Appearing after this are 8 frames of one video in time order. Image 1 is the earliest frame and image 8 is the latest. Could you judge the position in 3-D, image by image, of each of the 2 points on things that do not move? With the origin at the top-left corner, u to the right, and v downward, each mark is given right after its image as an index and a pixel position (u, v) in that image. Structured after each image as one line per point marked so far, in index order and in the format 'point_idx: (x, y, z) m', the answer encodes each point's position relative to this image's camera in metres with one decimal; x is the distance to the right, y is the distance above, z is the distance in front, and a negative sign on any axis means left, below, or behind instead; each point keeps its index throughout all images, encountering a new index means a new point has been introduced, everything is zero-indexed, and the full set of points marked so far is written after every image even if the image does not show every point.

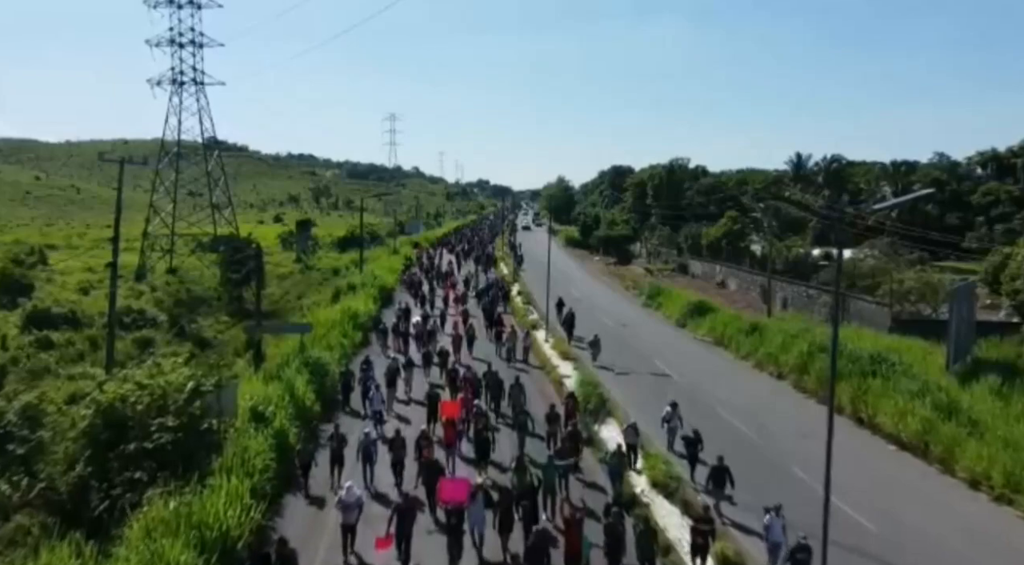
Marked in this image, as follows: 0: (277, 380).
0: (-6.2, -2.5, +18.2) m
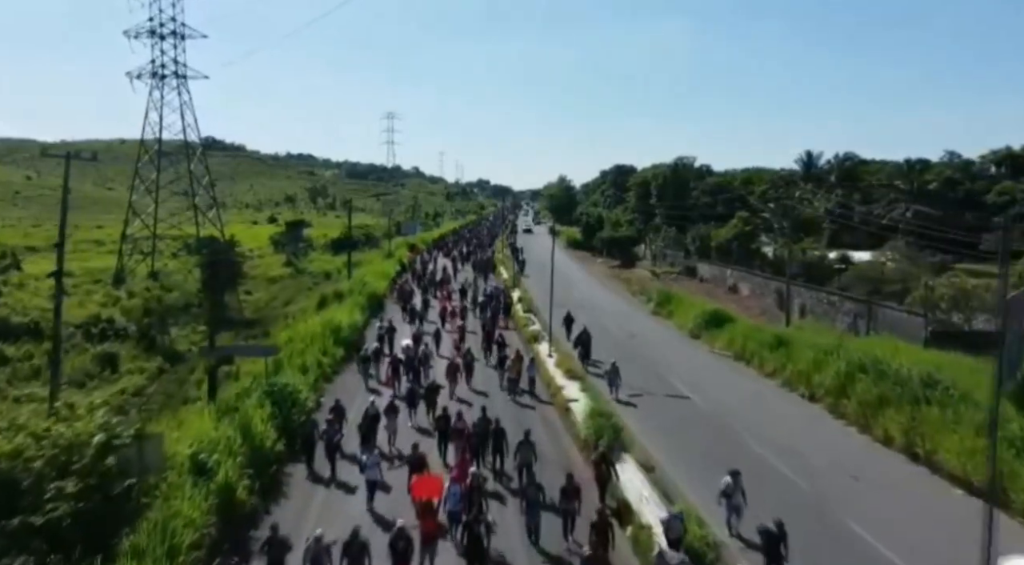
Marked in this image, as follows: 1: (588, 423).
0: (-6.2, -2.9, +15.3) m
1: (+1.9, -3.5, +17.7) m
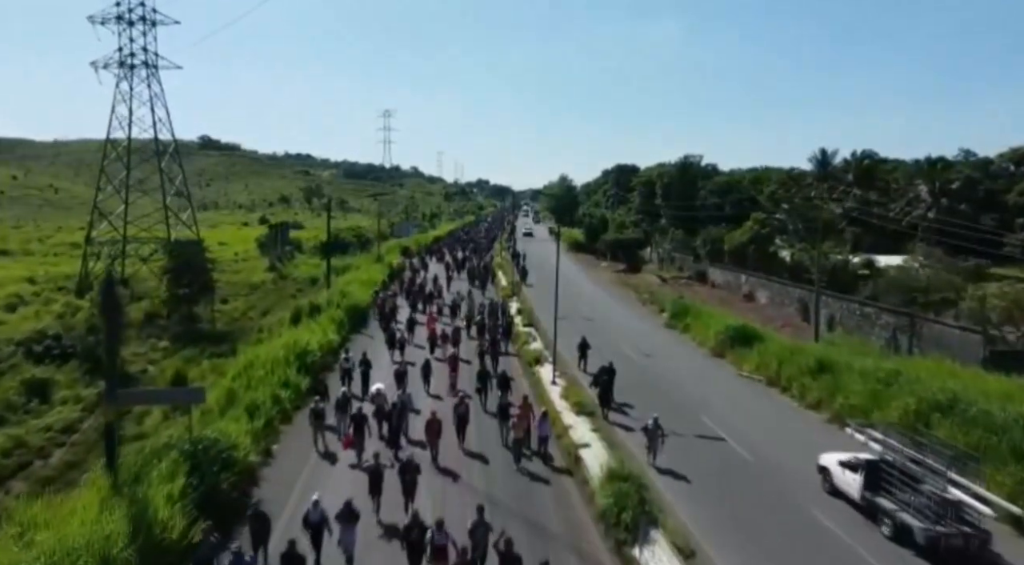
0: (-6.3, -3.4, +11.3) m
1: (+1.8, -4.0, +13.7) m
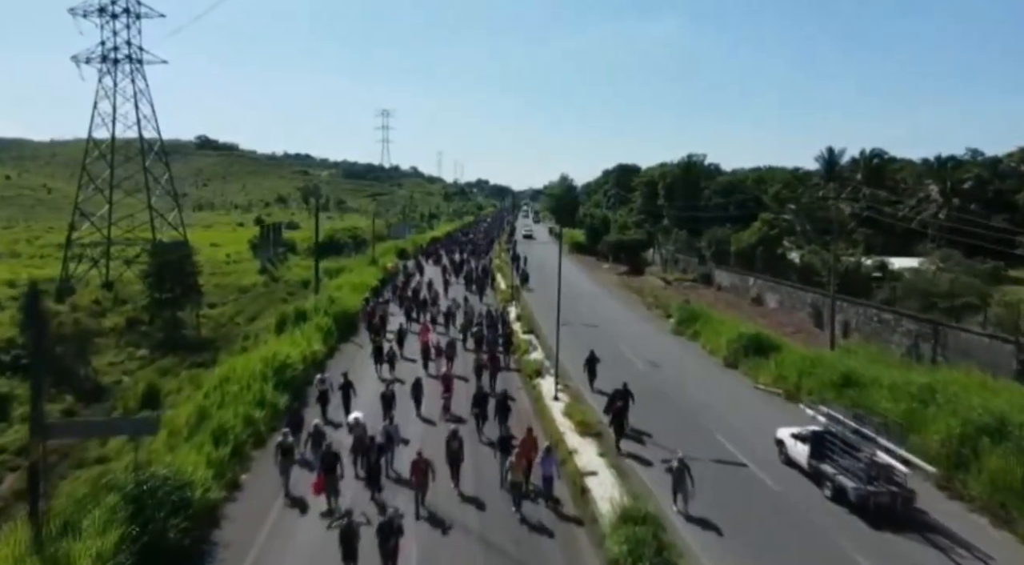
0: (-6.3, -3.6, +9.4) m
1: (+1.8, -4.2, +11.8) m
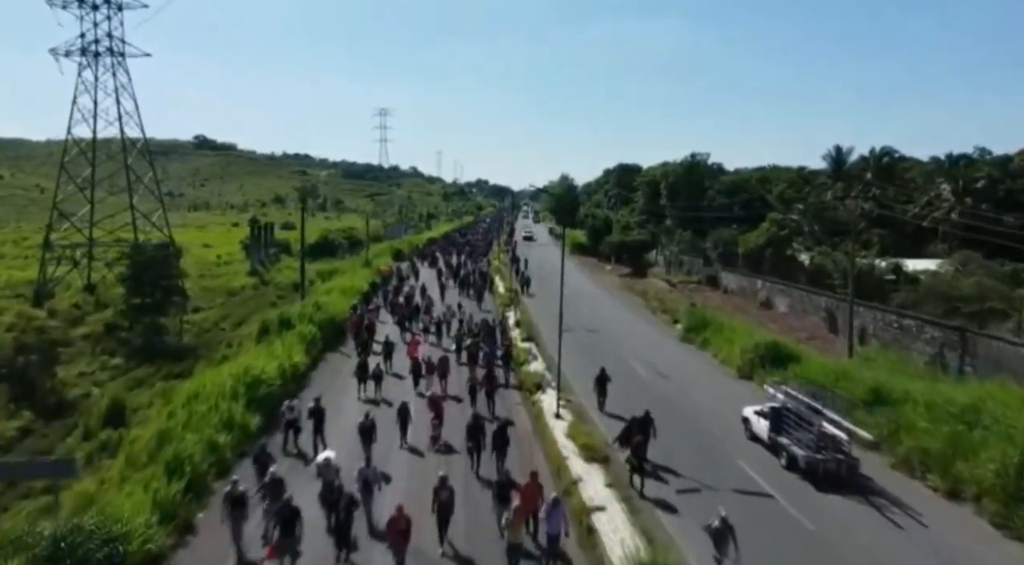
0: (-6.4, -3.8, +7.4) m
1: (+1.7, -4.4, +9.8) m
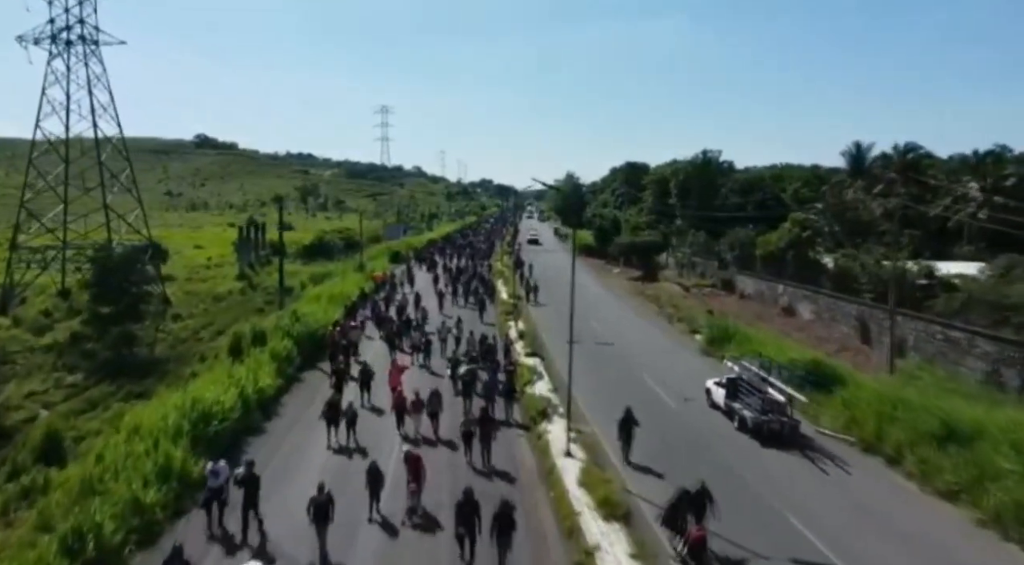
0: (-6.4, -4.1, +4.3) m
1: (+1.7, -4.7, +6.6) m
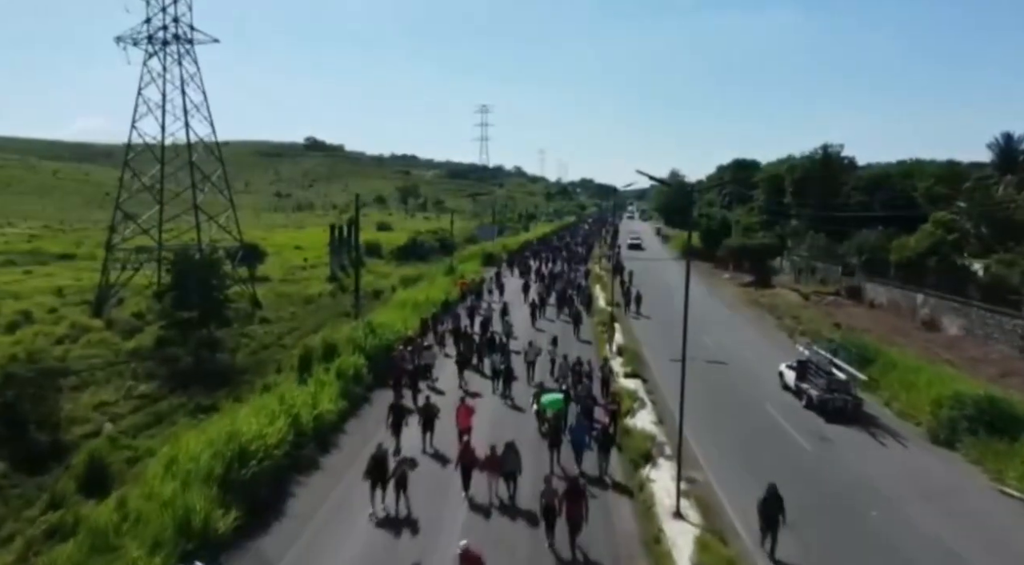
0: (-6.3, -4.3, +2.0) m
1: (+2.1, -5.1, +3.2) m
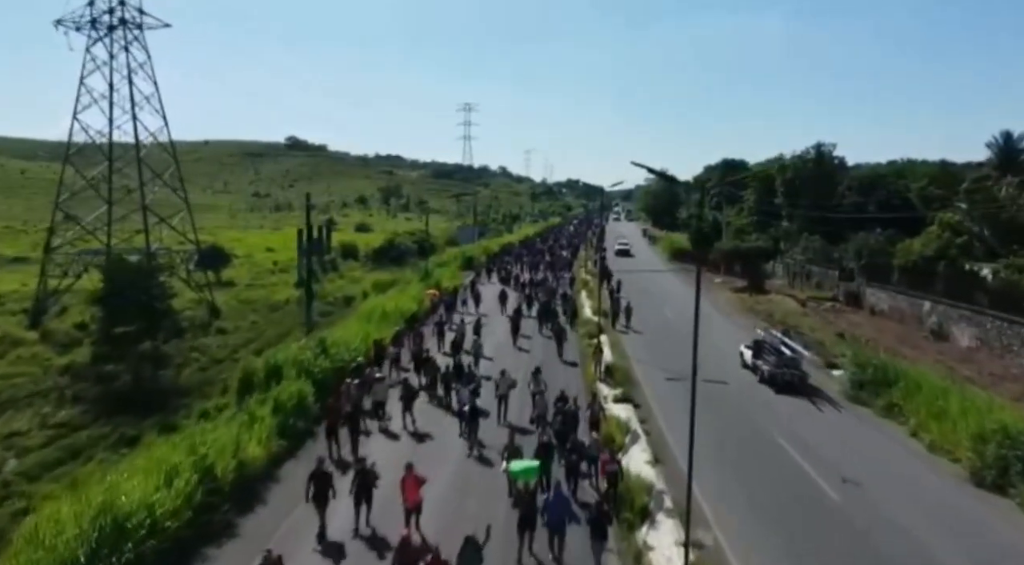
0: (-6.6, -4.7, -1.2) m
1: (+1.7, -5.4, +0.2) m
